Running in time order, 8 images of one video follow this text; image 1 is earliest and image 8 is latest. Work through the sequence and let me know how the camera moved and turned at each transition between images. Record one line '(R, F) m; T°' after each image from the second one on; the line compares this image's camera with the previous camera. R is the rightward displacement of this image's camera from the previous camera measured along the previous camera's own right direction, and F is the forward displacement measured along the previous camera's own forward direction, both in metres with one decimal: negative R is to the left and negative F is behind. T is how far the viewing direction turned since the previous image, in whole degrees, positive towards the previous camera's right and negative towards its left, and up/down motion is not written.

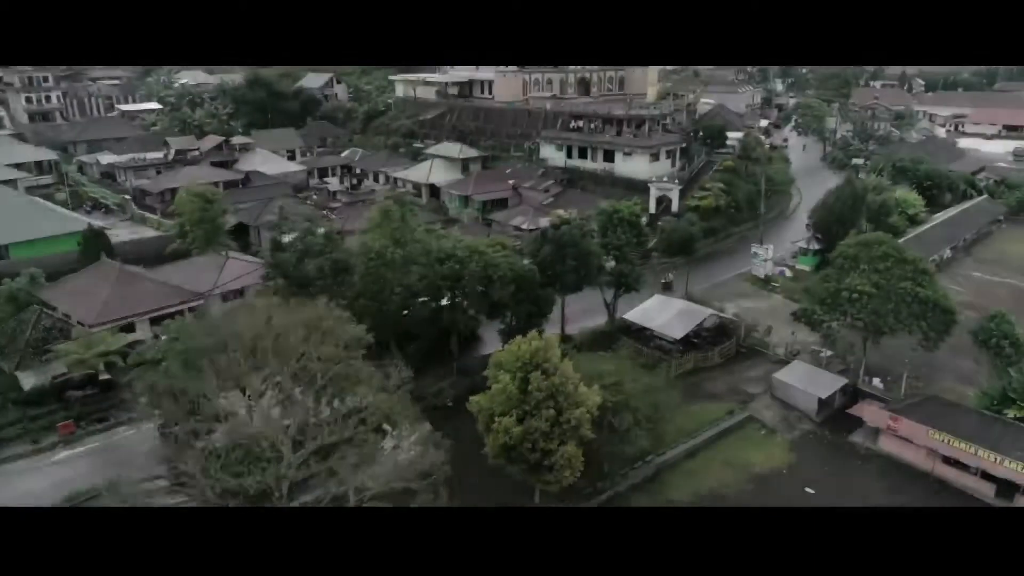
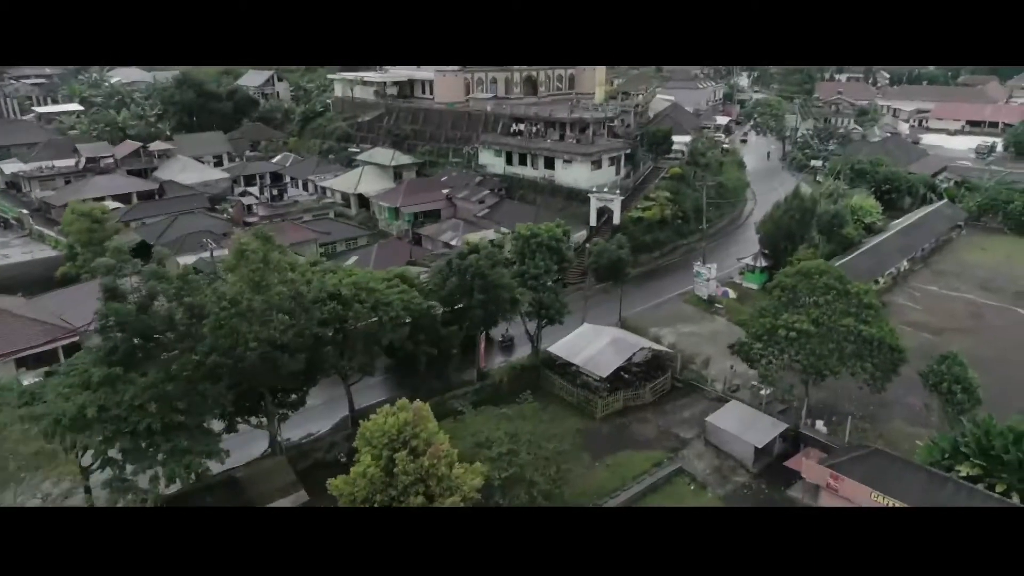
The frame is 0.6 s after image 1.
(+0.6, +0.7) m; +2°
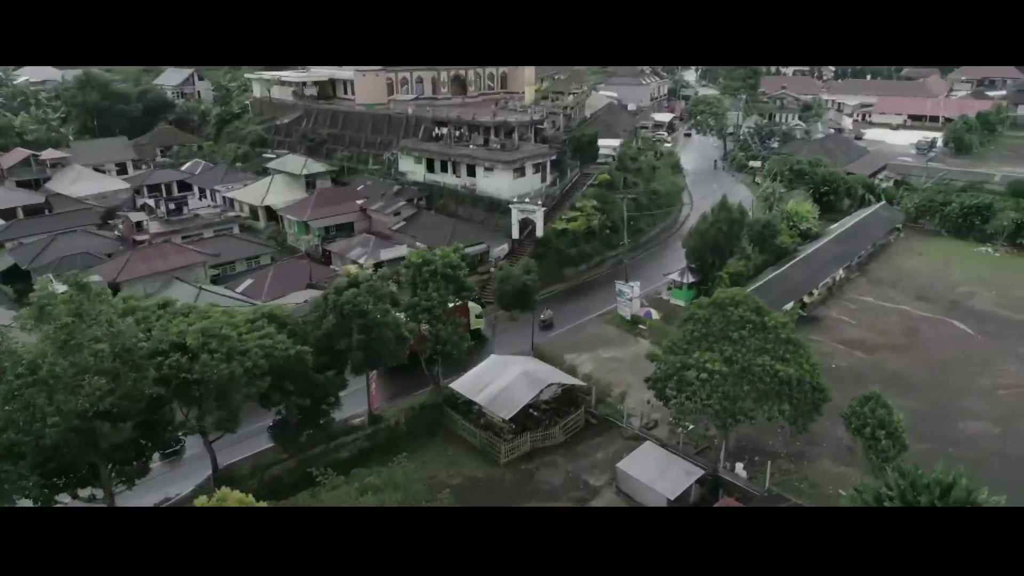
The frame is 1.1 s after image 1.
(+0.5, +0.6) m; +3°
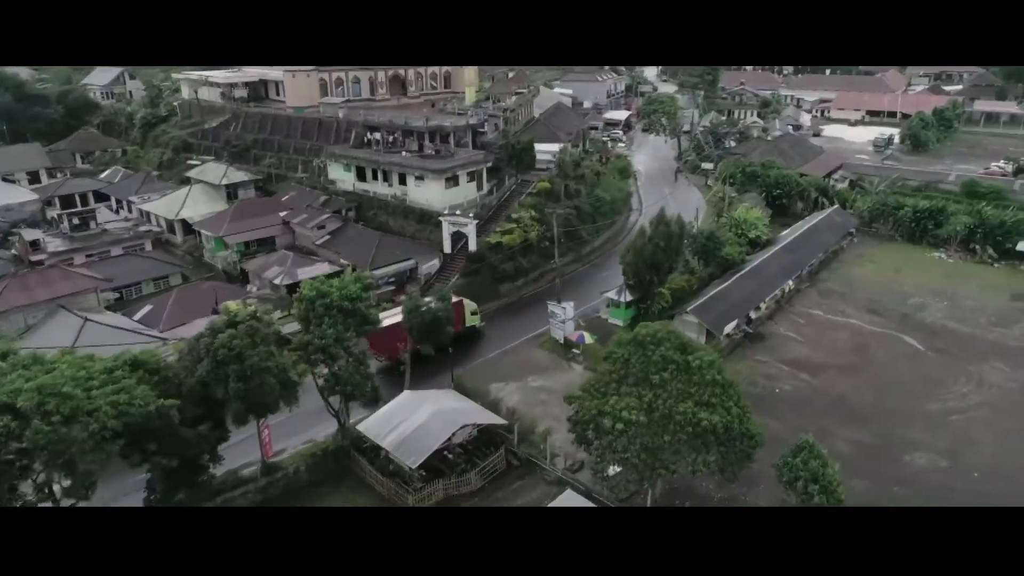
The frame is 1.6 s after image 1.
(+0.4, +0.5) m; +2°
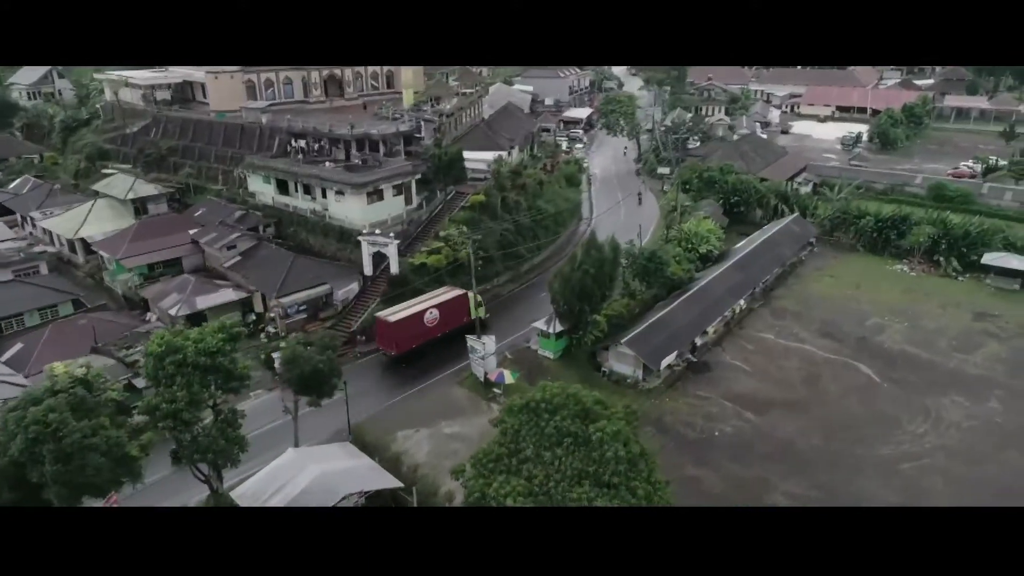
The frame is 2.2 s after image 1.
(+0.6, +0.6) m; +1°
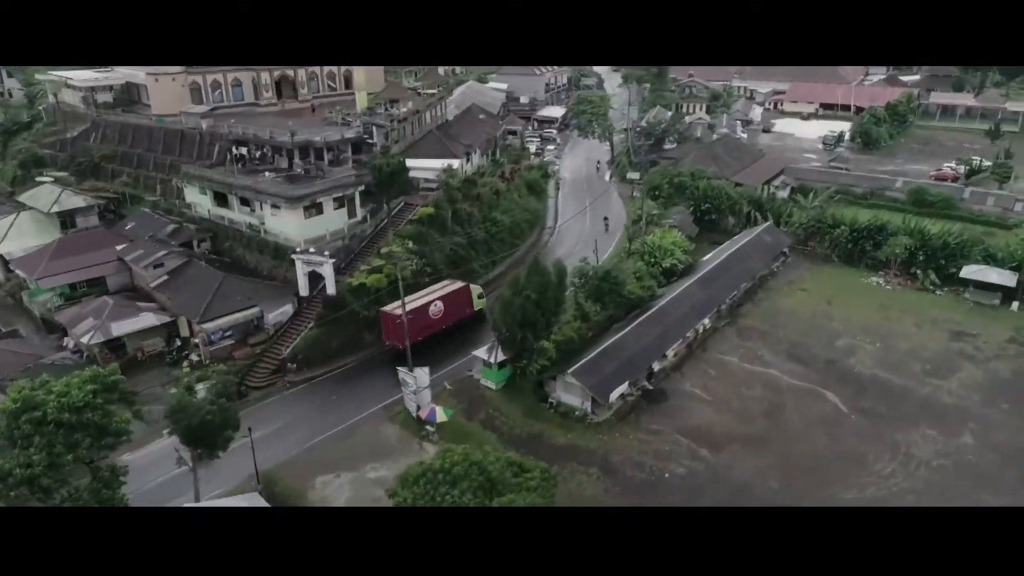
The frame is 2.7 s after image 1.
(+0.4, +0.5) m; +1°
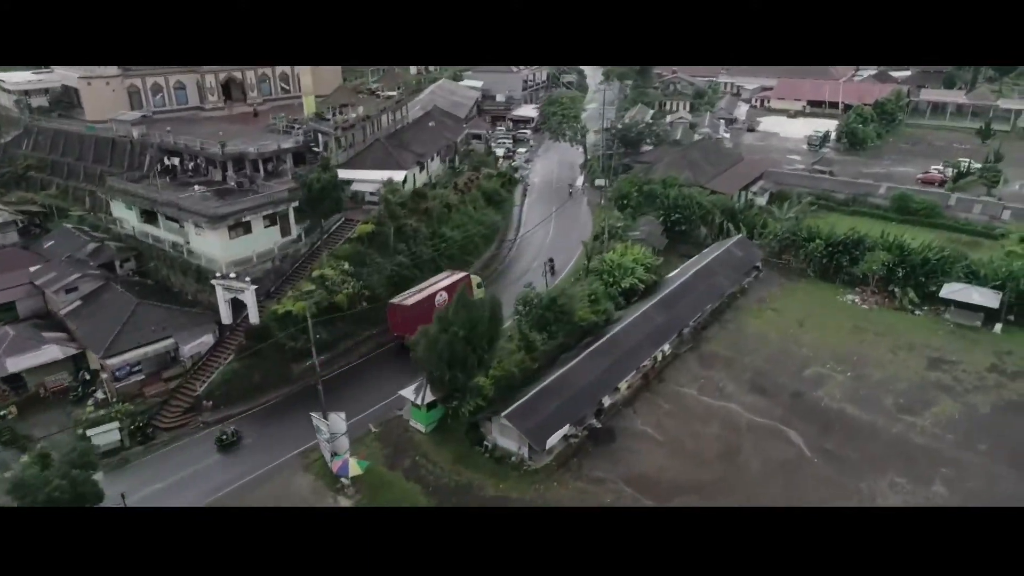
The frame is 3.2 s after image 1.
(+0.5, +0.5) m; 0°
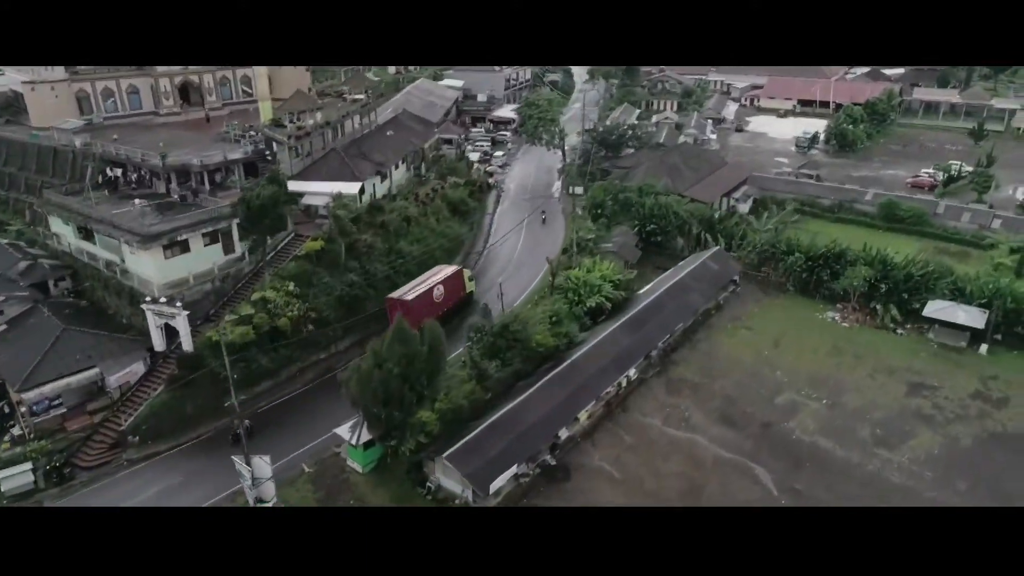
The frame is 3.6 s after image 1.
(+0.4, +0.4) m; 0°
